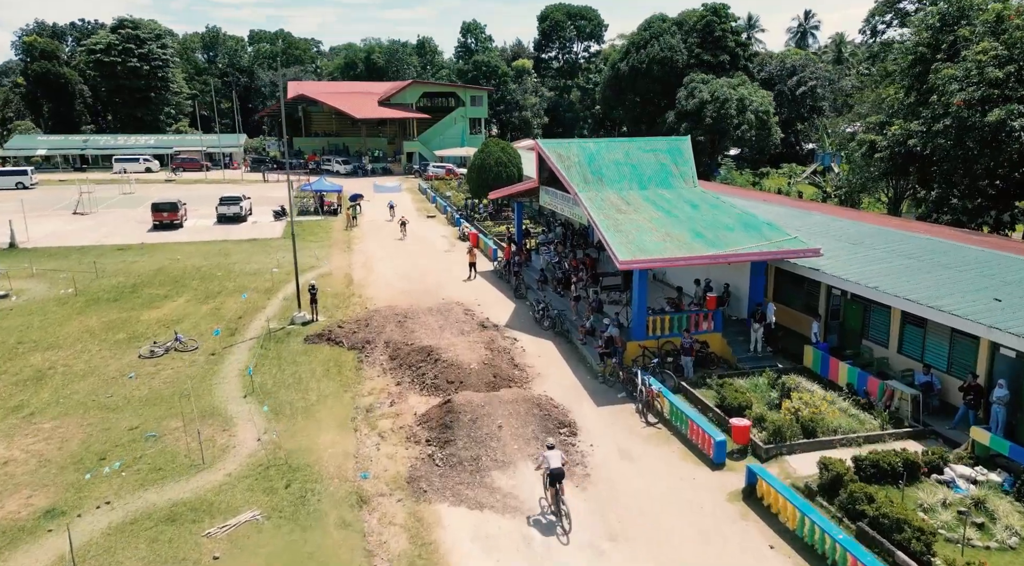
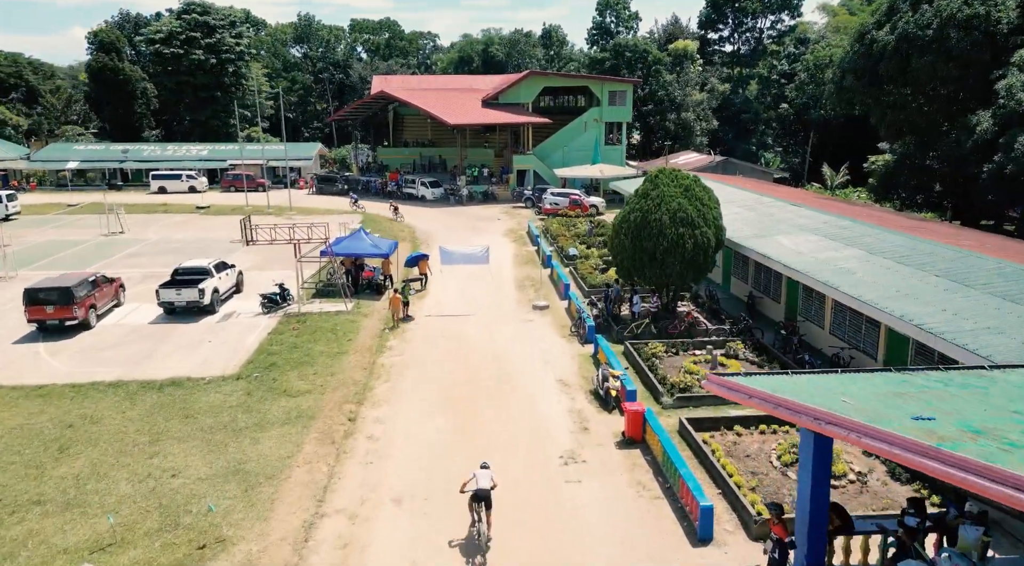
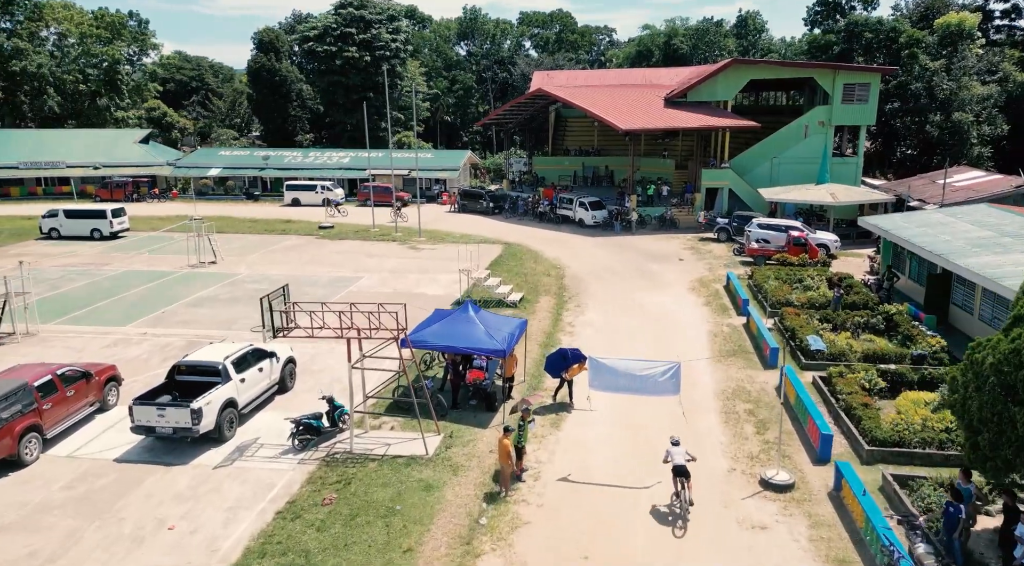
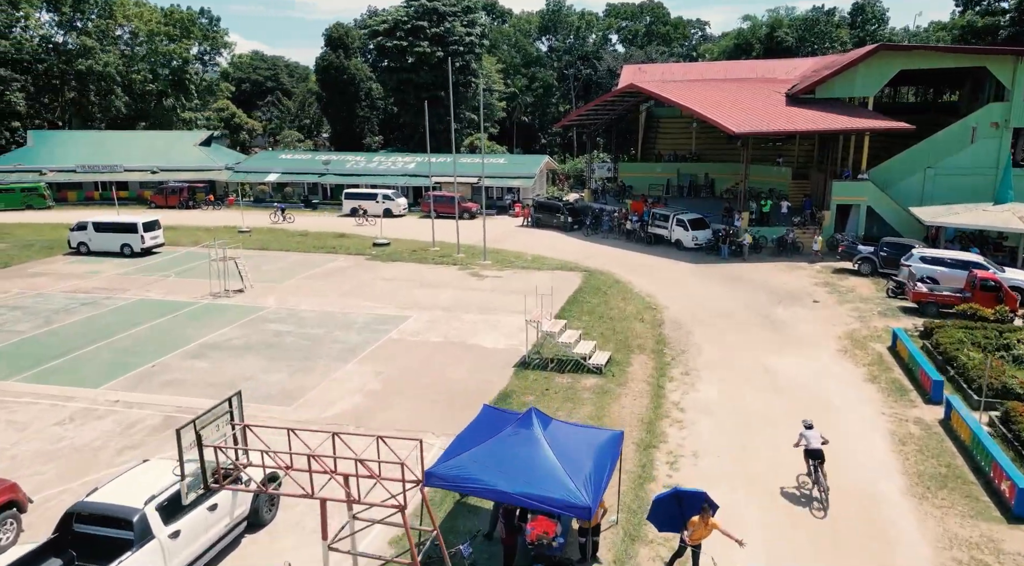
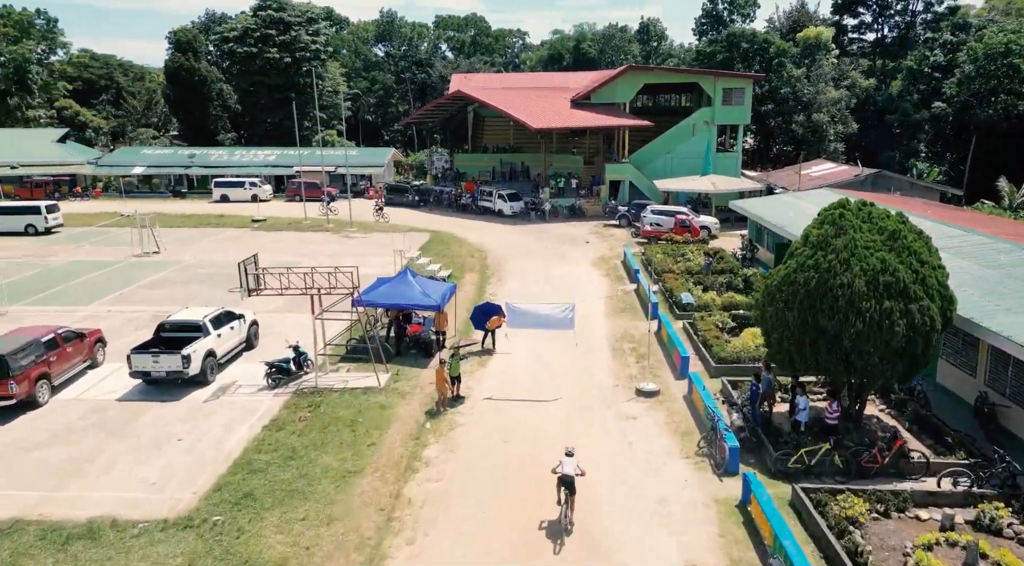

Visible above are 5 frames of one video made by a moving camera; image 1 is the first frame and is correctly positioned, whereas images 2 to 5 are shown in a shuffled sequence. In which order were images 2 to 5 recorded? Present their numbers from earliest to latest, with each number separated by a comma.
2, 5, 3, 4
